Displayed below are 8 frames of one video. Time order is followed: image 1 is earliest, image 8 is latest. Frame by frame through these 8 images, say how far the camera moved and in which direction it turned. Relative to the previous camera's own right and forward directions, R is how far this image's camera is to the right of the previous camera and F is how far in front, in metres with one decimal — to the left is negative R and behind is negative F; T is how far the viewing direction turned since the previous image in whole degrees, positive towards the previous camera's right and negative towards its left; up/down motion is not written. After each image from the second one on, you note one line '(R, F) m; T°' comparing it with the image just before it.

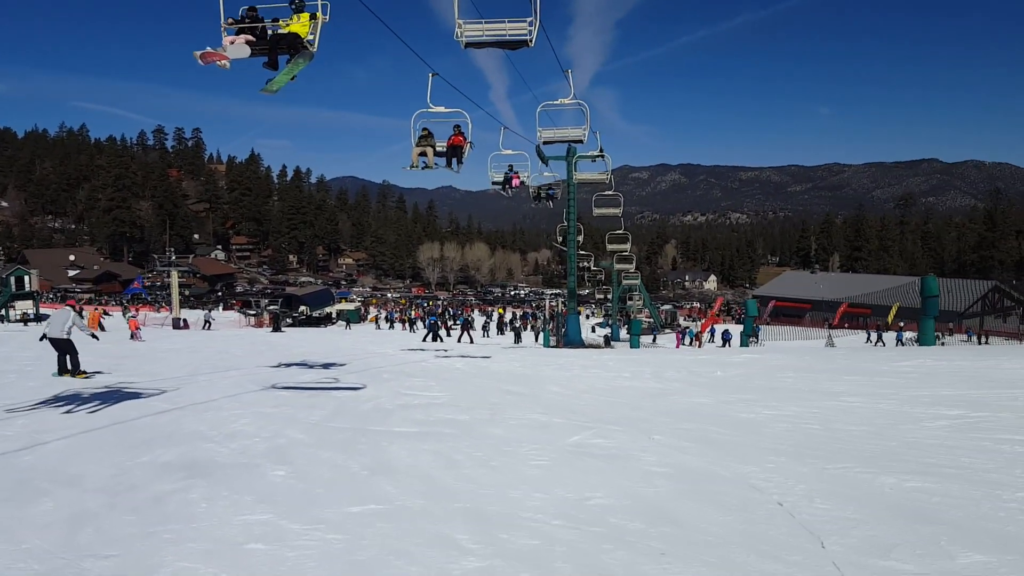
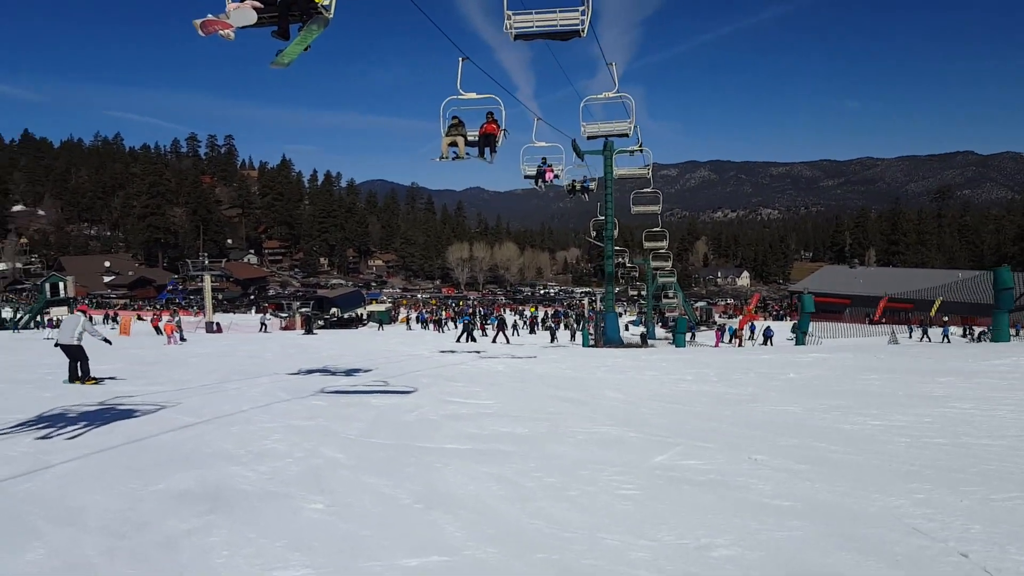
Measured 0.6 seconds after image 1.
(-0.3, +0.9) m; -2°
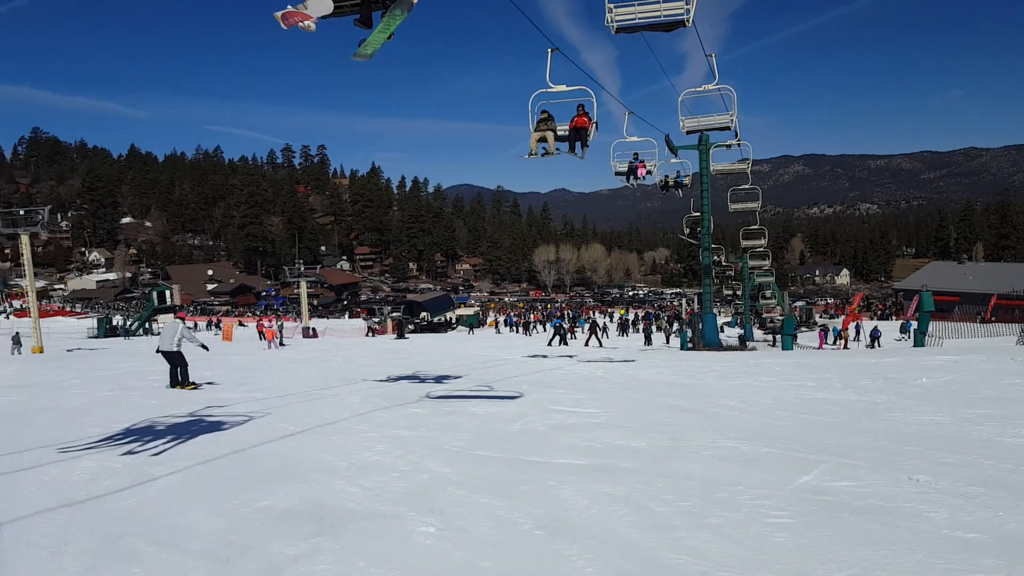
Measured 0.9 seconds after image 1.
(-0.2, +0.4) m; -6°
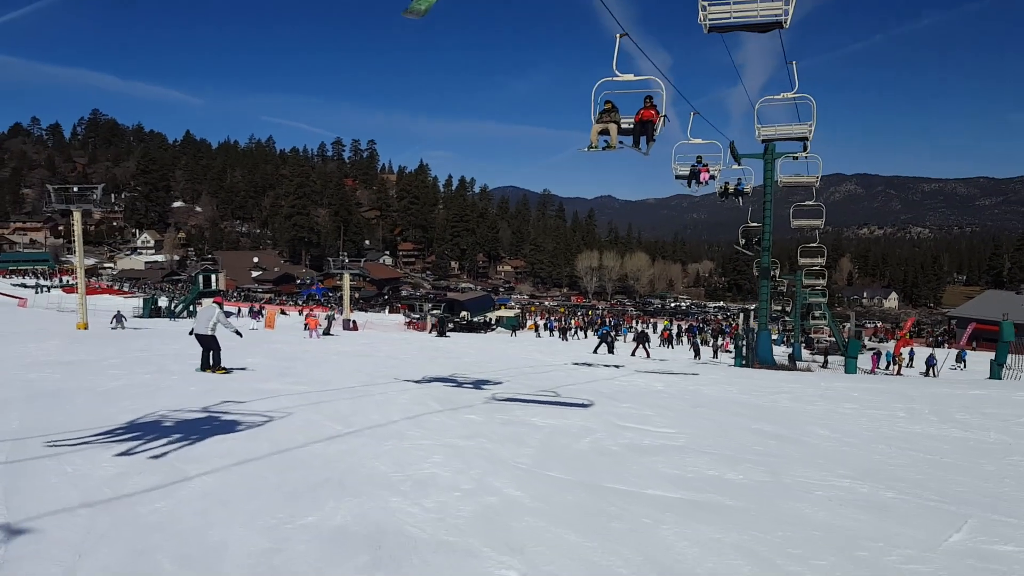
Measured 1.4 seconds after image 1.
(-0.3, +0.7) m; -3°
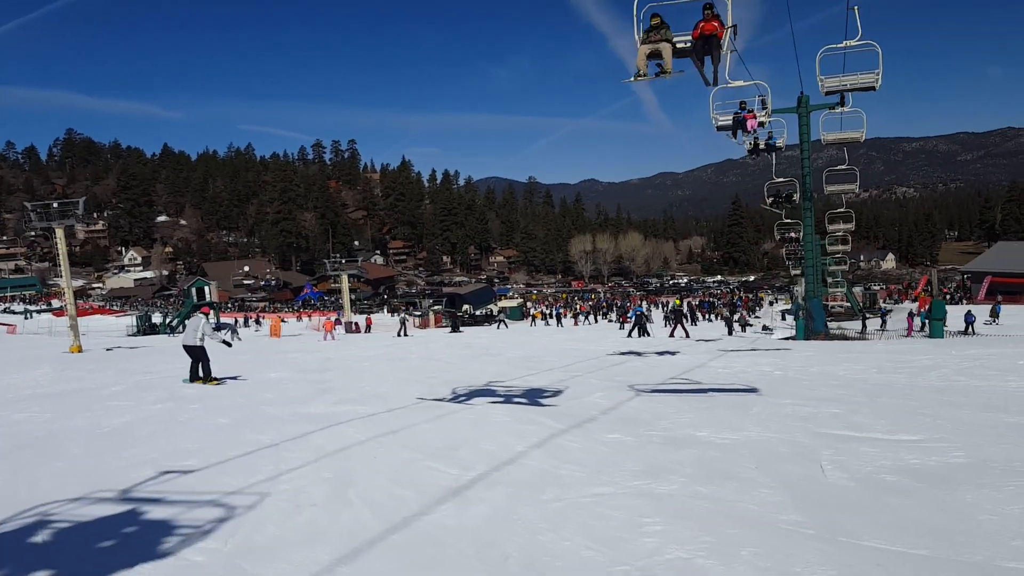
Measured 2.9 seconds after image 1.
(-1.1, +2.3) m; +1°
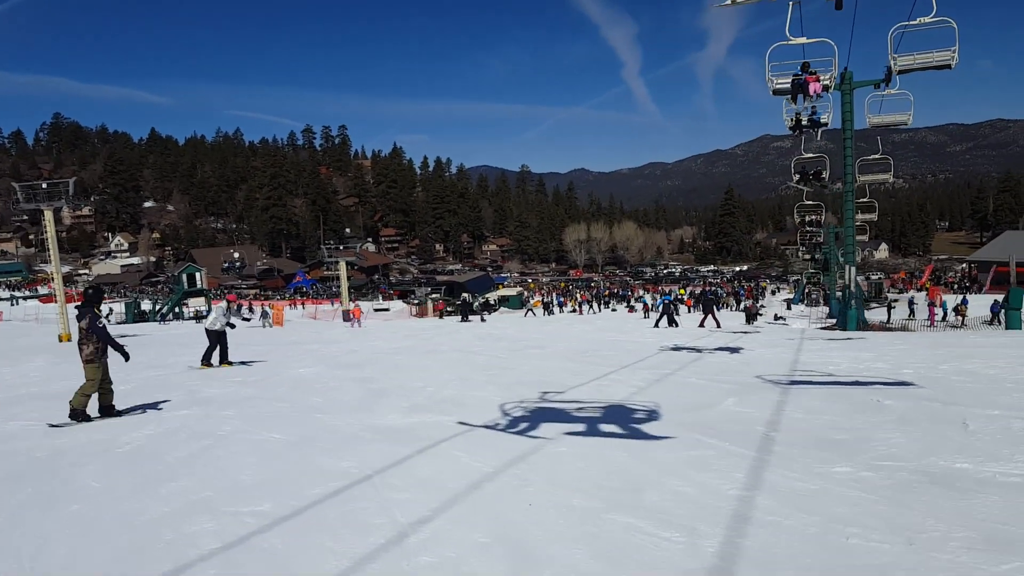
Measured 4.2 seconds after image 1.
(-1.0, +1.7) m; +1°
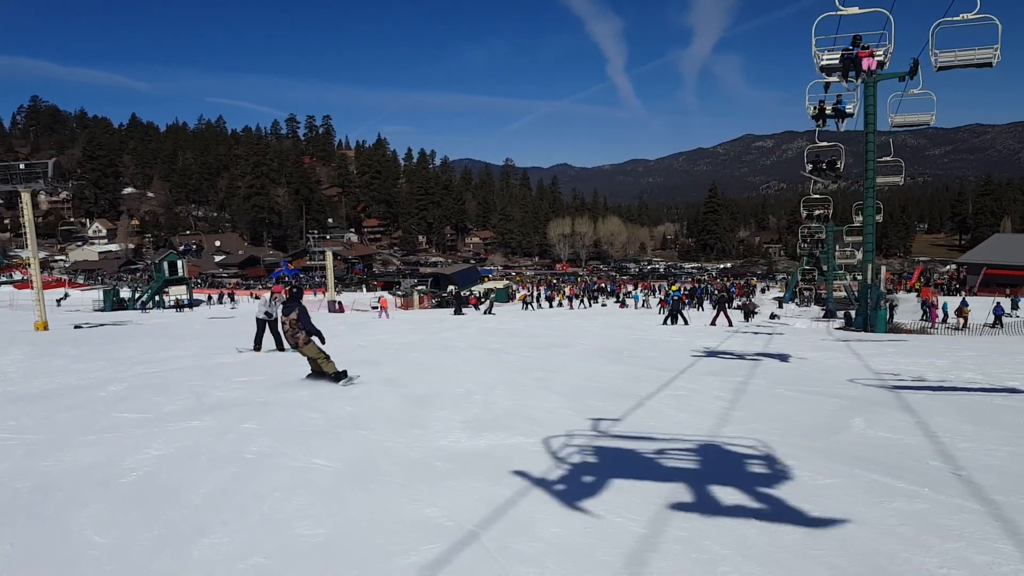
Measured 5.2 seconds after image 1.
(-0.7, +1.2) m; +1°
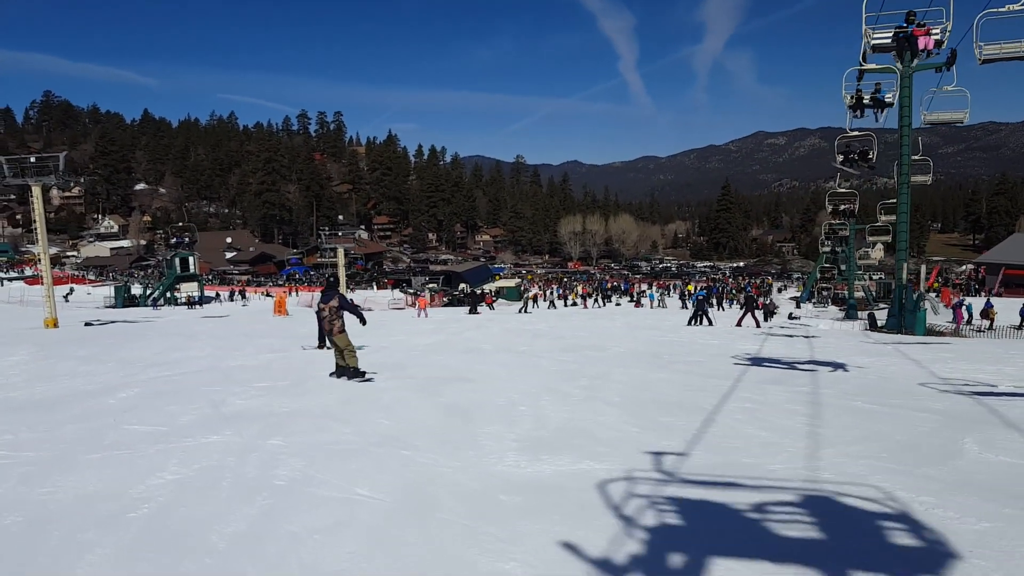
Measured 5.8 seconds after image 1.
(-0.3, +0.7) m; -1°
